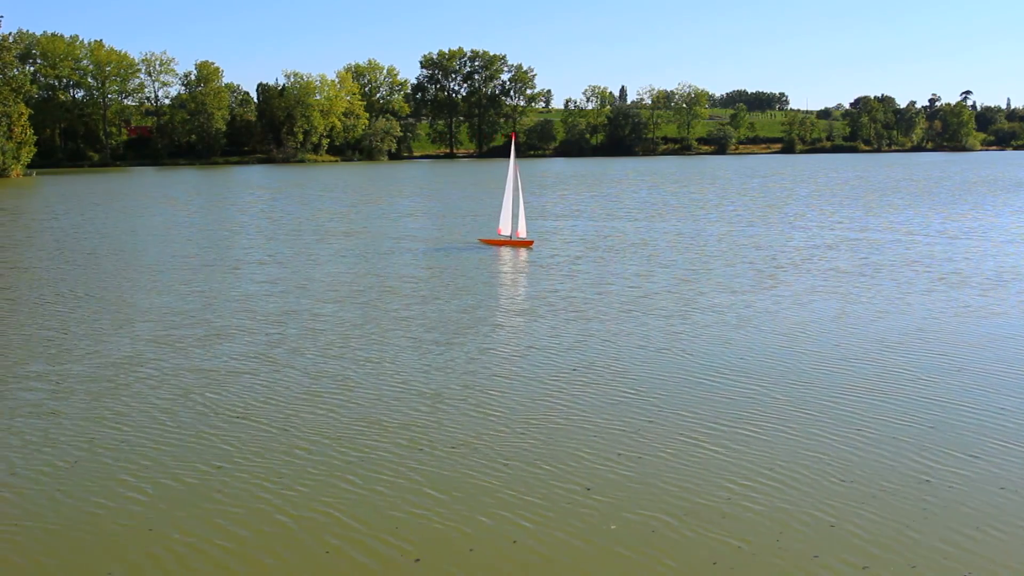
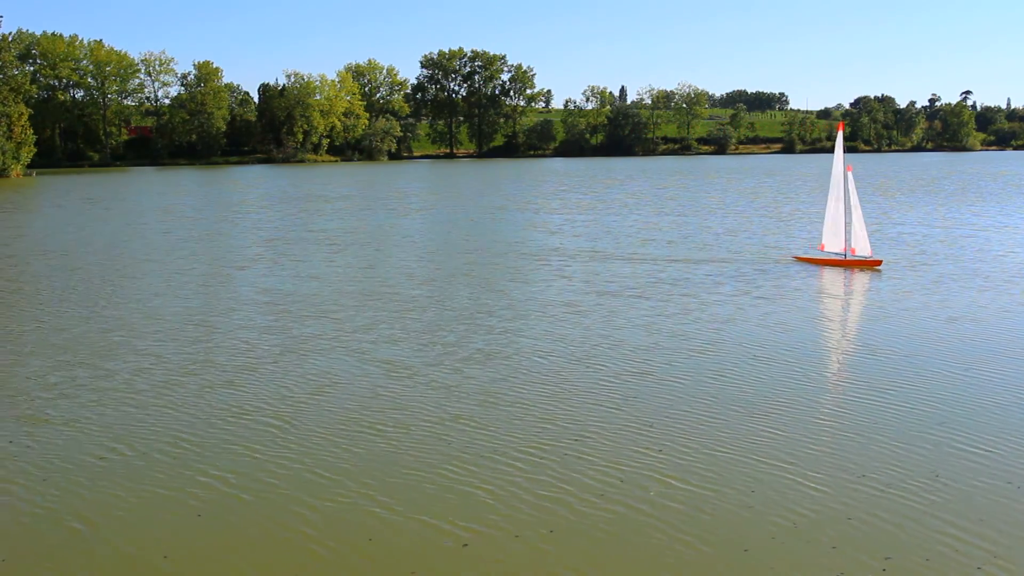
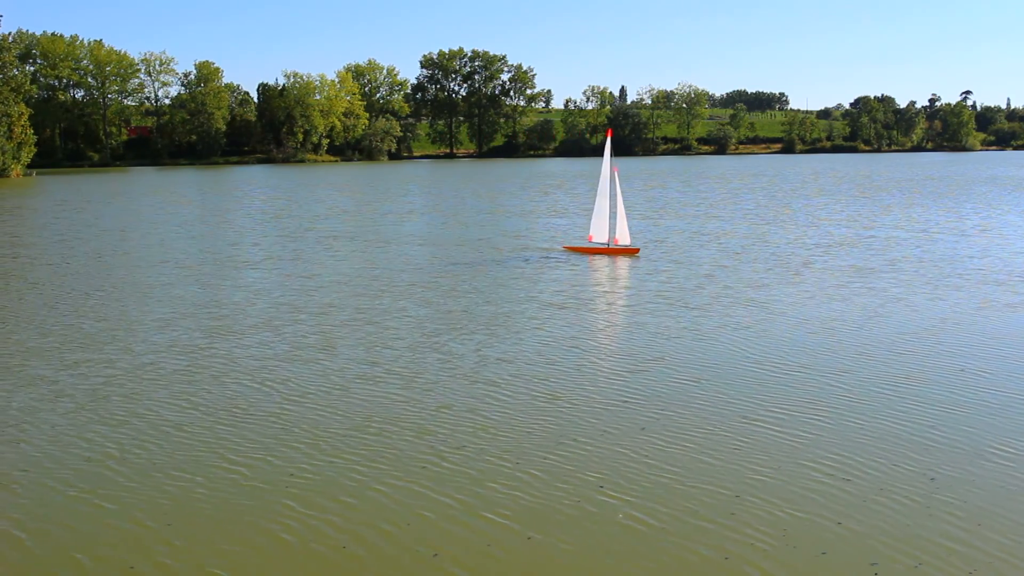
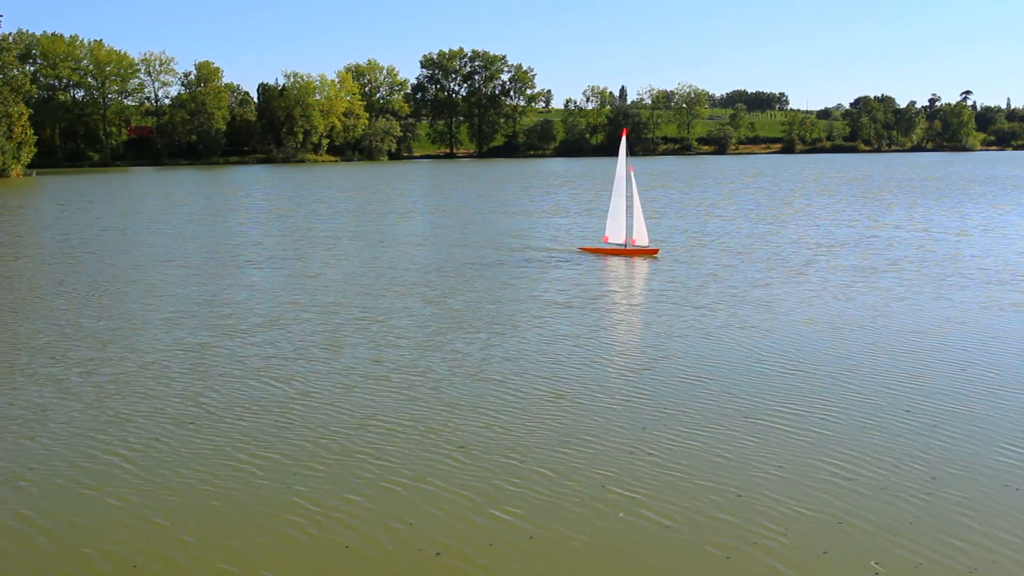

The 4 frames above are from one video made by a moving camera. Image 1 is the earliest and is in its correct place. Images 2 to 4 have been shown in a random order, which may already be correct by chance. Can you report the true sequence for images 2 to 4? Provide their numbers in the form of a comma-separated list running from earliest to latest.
3, 4, 2
